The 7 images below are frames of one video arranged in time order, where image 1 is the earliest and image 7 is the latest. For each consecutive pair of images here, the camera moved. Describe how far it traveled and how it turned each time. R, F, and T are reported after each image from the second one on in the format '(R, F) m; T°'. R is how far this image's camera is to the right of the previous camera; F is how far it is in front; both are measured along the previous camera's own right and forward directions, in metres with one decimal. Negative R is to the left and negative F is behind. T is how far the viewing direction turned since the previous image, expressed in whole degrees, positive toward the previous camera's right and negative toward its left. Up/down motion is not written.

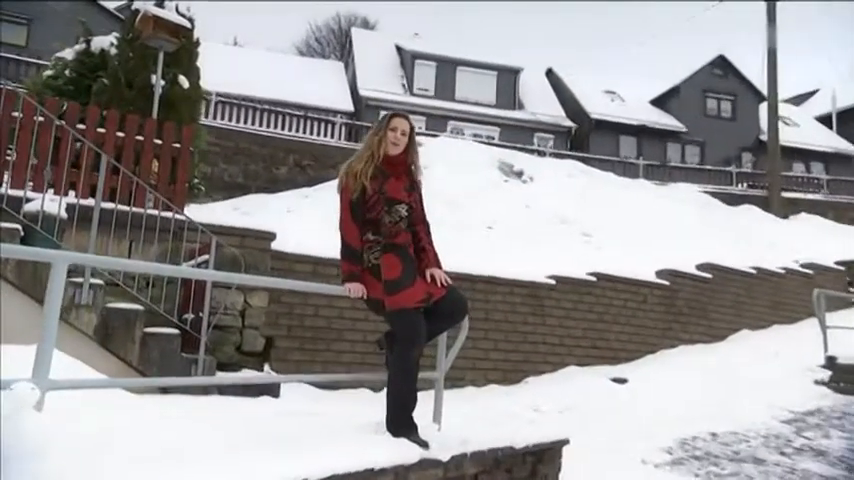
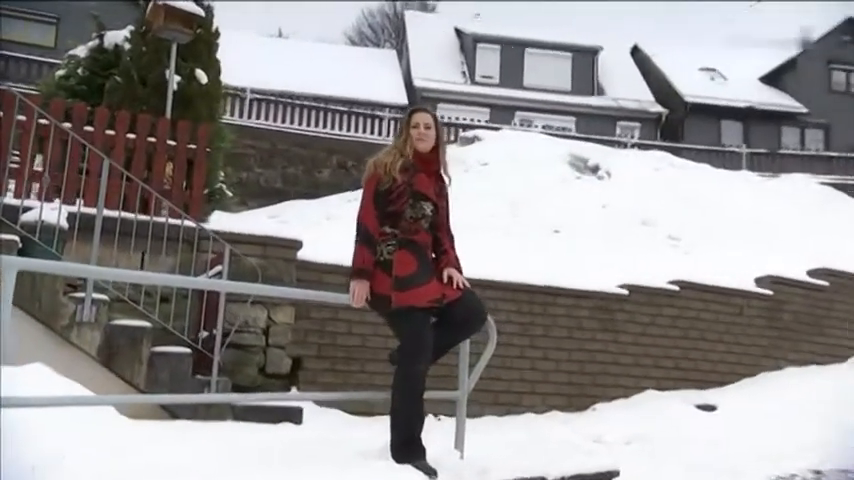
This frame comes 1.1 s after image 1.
(+0.7, +1.0) m; -8°
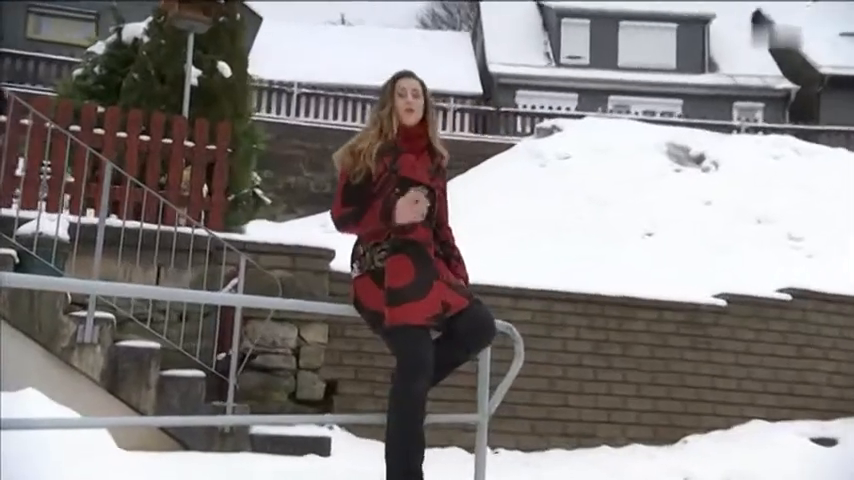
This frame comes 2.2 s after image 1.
(+0.6, +0.9) m; -9°
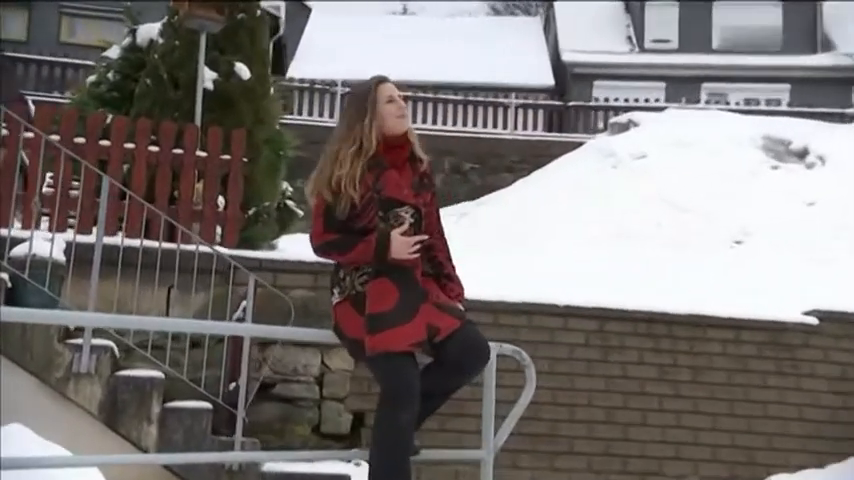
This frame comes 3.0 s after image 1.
(+0.5, +0.5) m; -8°
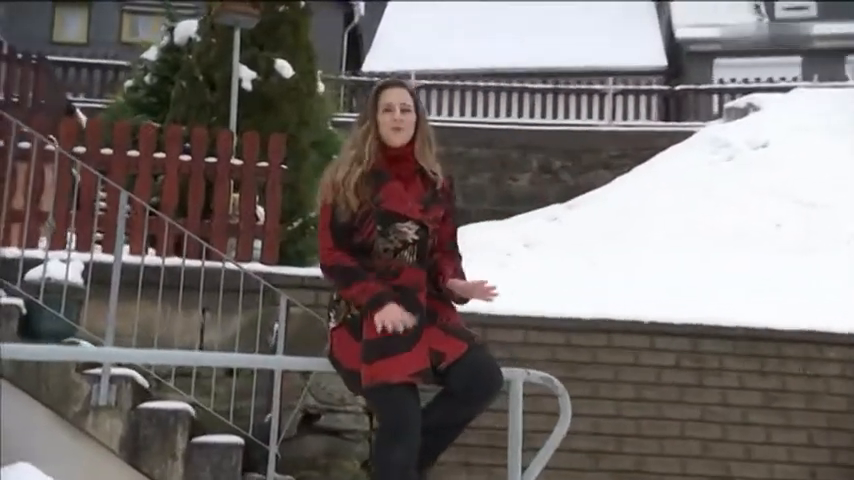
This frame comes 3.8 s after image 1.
(+0.5, +0.5) m; -9°
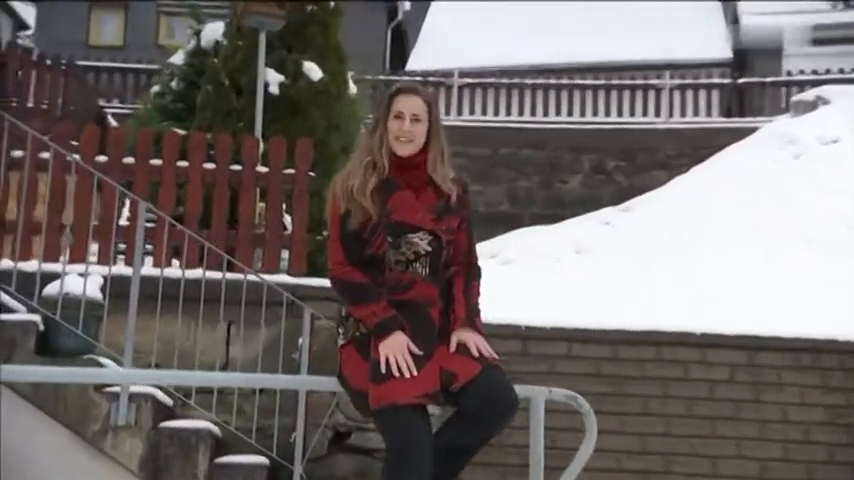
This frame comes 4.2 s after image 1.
(+0.2, +0.2) m; -4°
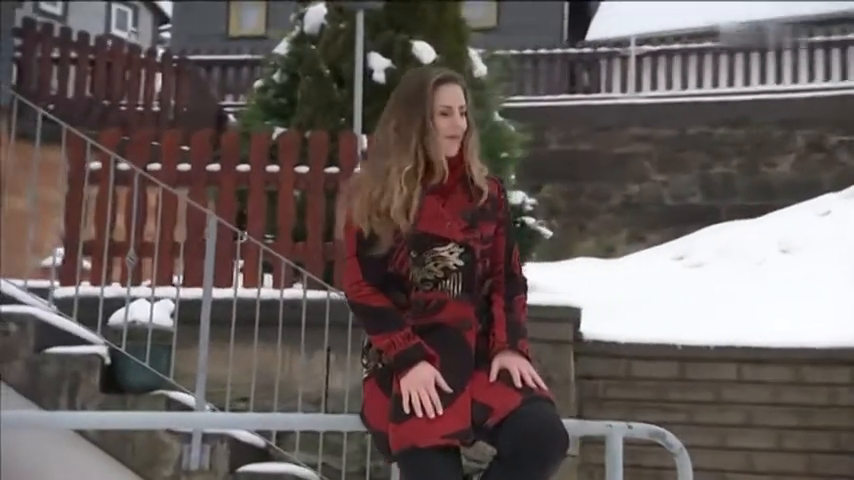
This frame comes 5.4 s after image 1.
(+0.5, +0.7) m; -15°
